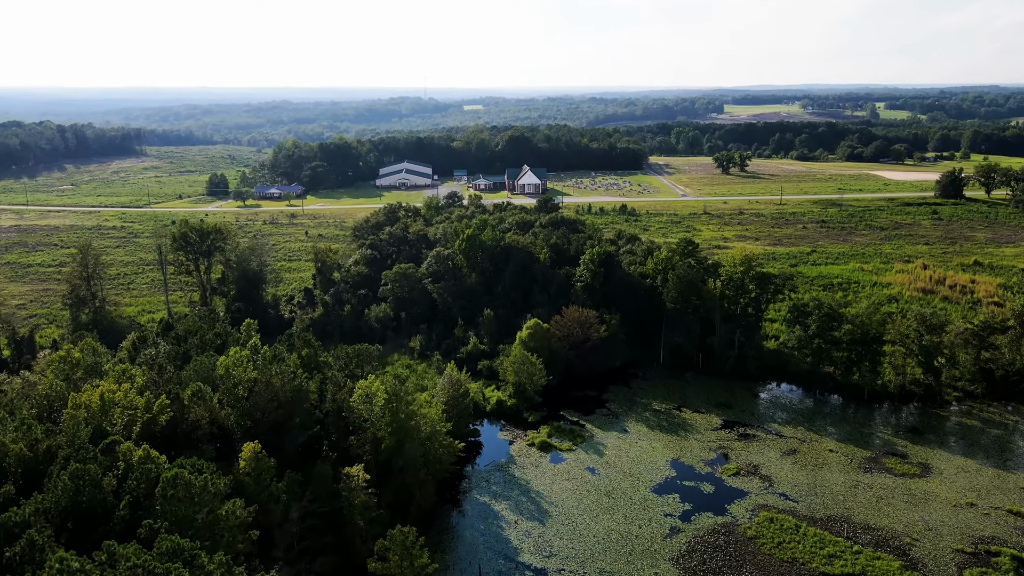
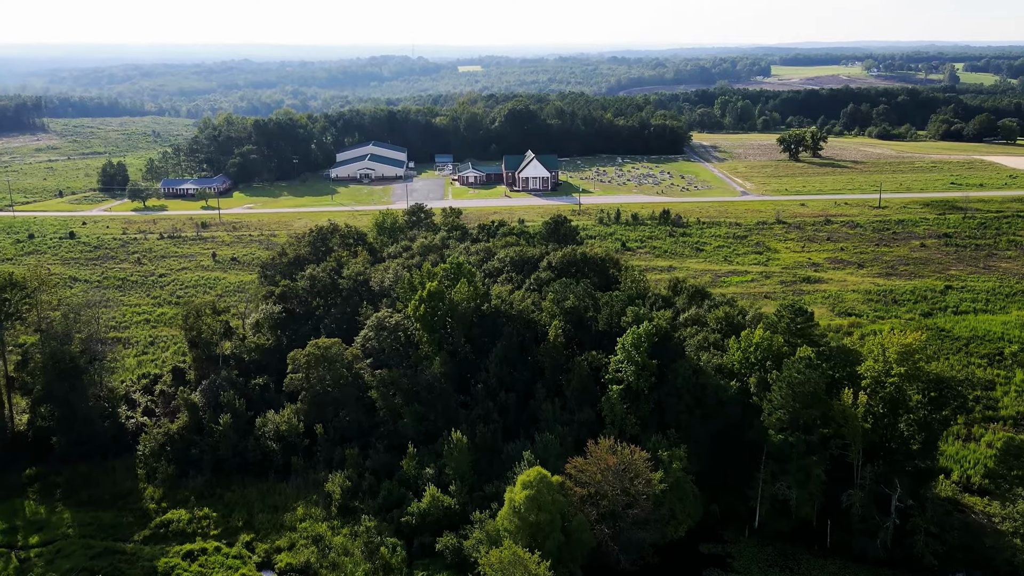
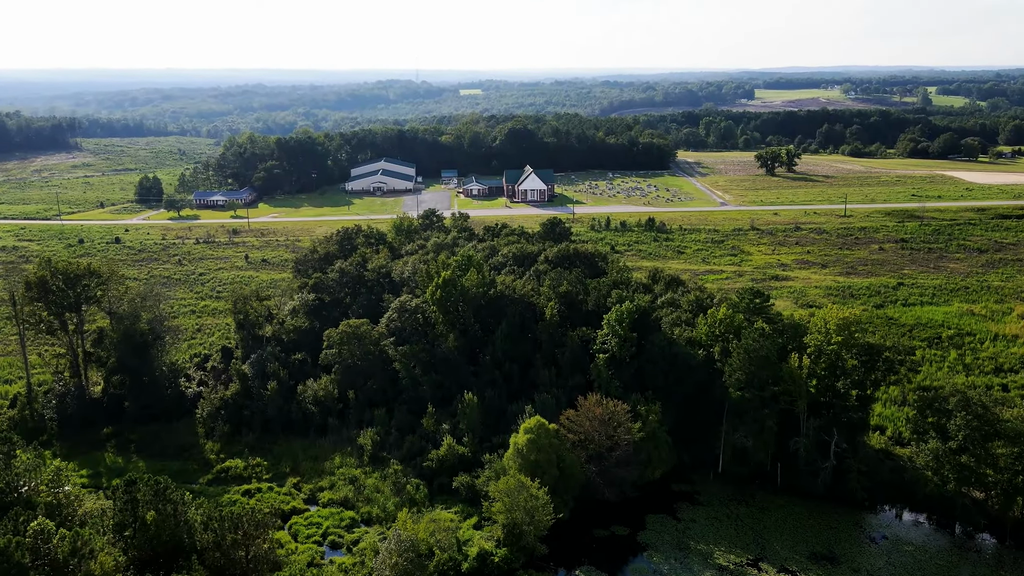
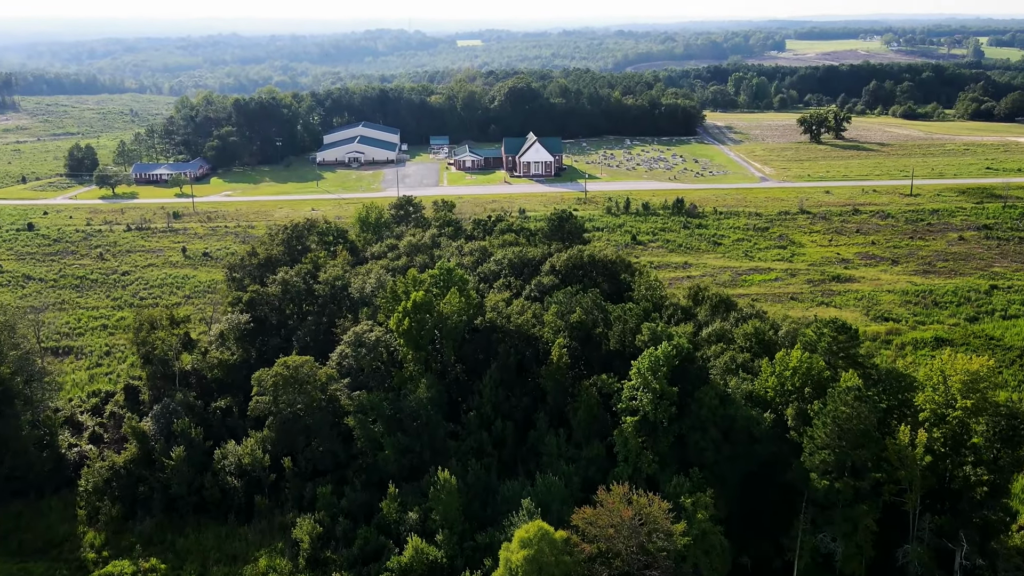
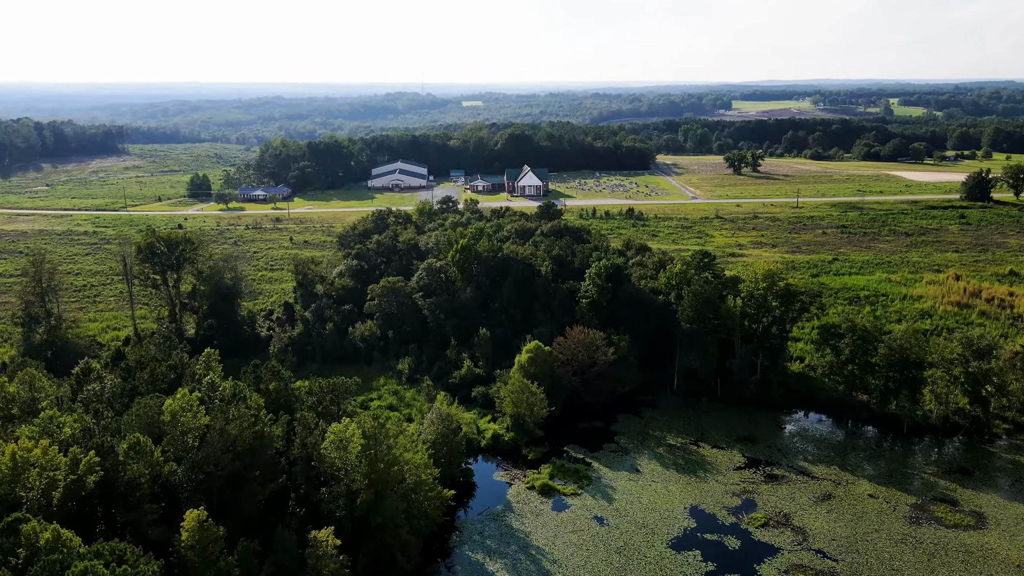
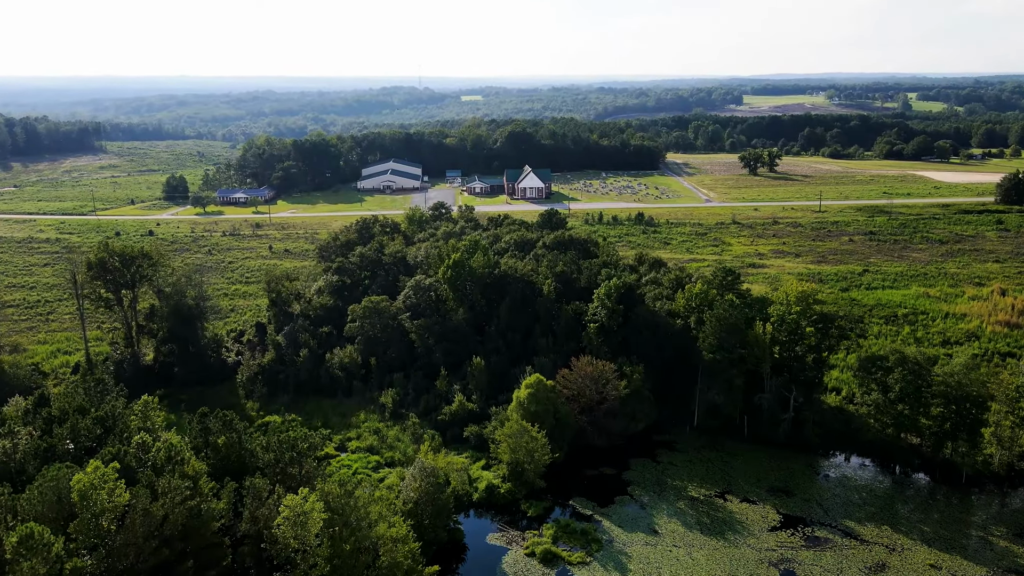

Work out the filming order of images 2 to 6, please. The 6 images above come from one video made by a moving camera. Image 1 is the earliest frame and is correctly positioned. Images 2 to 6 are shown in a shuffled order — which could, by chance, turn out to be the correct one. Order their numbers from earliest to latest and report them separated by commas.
5, 6, 3, 2, 4
